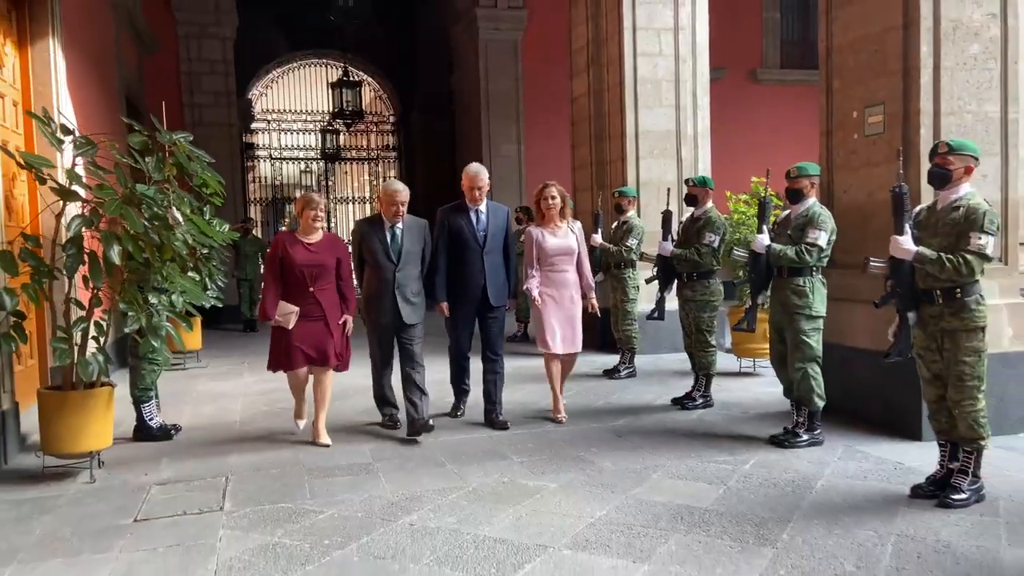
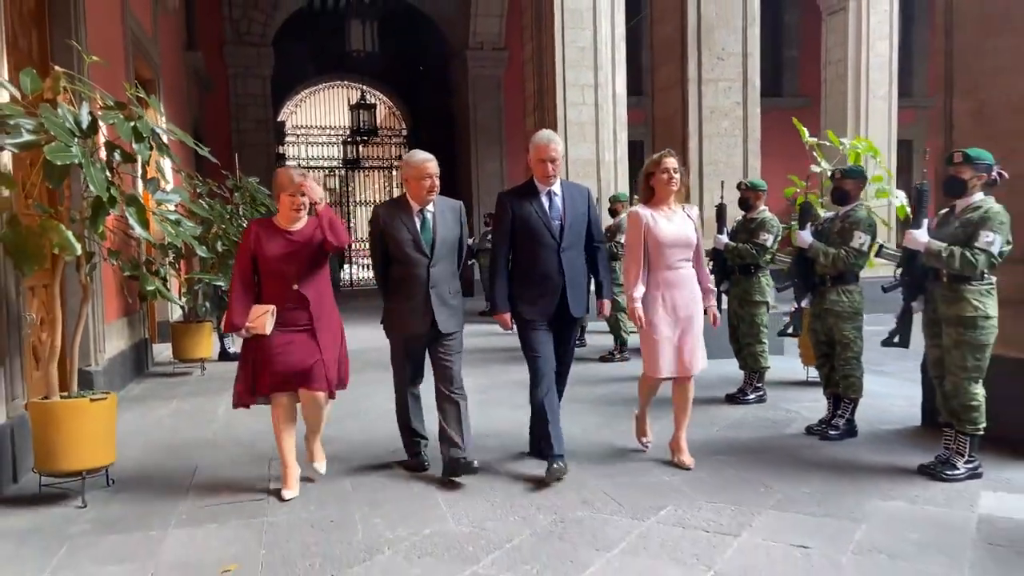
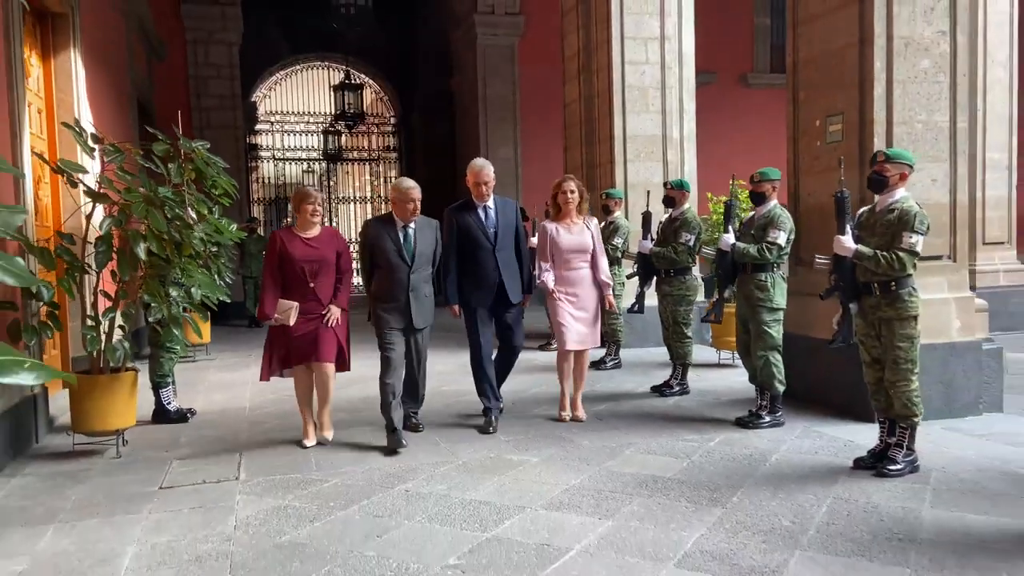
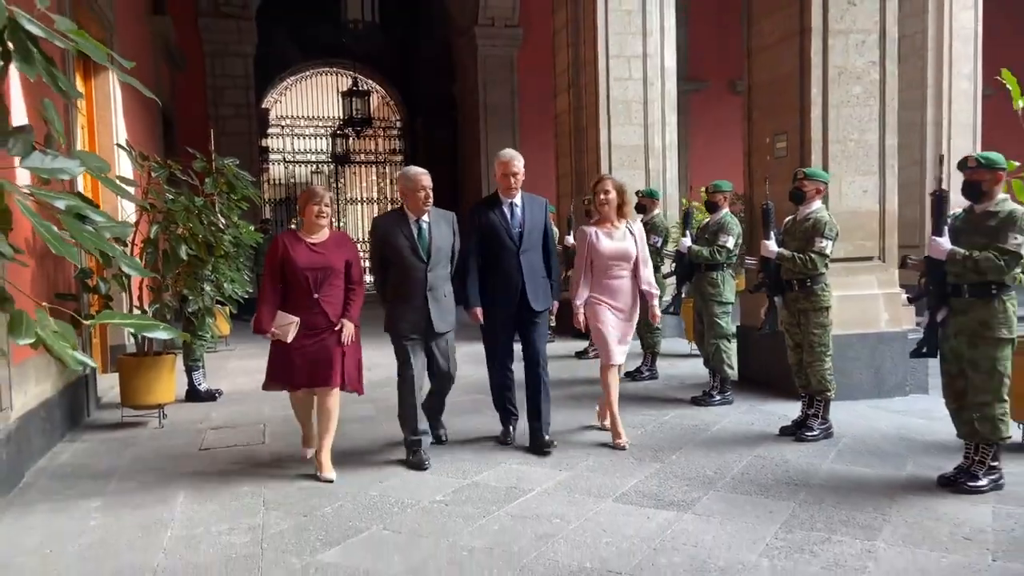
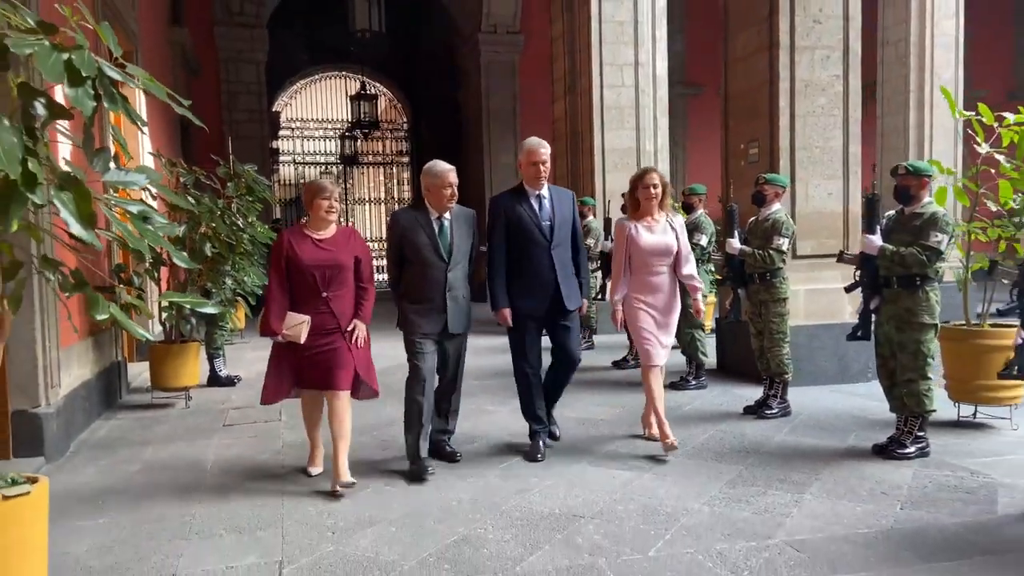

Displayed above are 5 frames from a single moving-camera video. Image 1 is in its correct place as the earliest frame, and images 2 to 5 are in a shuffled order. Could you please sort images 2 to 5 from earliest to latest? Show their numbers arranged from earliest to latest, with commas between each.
3, 4, 5, 2
